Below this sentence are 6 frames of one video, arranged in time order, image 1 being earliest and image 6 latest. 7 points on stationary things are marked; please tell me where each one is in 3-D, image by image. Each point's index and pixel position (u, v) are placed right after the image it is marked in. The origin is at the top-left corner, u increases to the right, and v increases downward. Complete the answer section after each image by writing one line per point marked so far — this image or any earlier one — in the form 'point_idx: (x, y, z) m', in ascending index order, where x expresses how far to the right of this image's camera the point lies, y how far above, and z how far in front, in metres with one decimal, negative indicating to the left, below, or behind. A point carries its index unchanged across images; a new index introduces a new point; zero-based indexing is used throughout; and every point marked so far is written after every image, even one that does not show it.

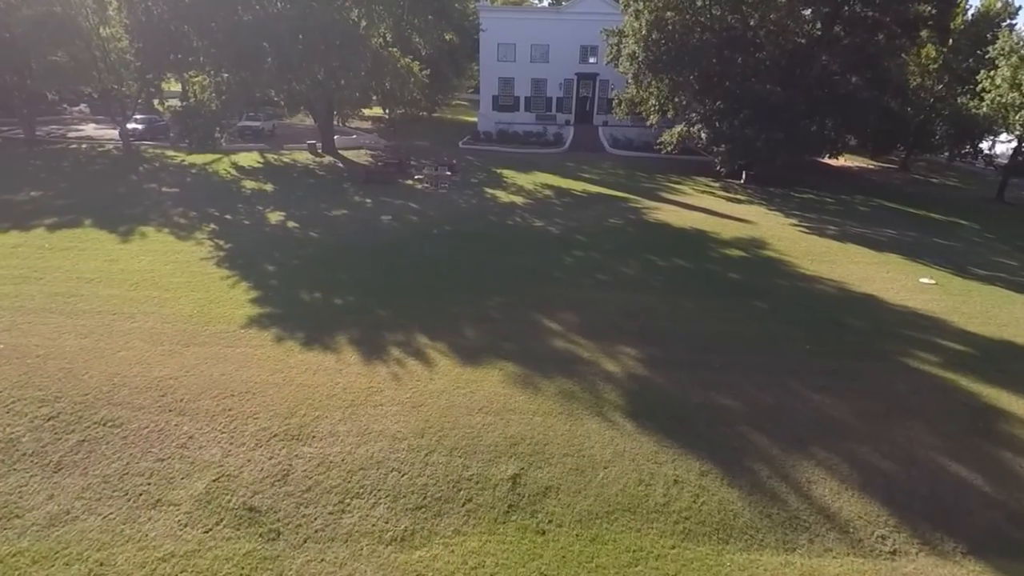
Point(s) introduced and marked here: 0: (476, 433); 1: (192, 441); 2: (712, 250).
0: (-1.2, -4.7, +9.3) m
1: (-10.1, -4.8, +9.1) m
2: (+13.6, +2.6, +19.7) m
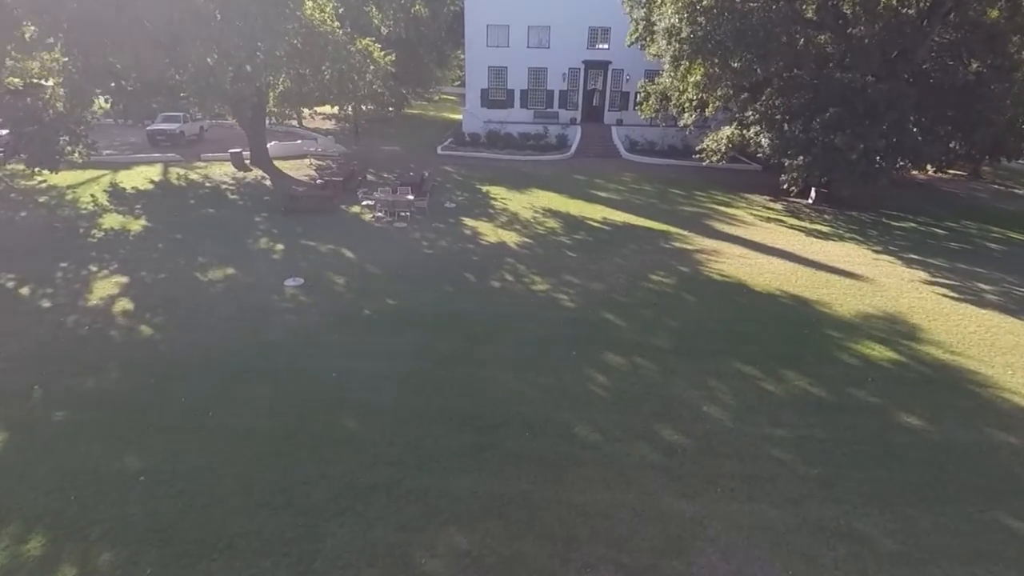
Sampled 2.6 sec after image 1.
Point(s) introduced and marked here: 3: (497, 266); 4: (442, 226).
0: (-1.6, -9.9, +1.2) m
1: (-10.5, -10.1, +0.9) m
2: (+13.1, -2.4, +11.5) m
3: (-0.8, +1.2, +15.6) m
4: (-4.6, +4.1, +18.8) m
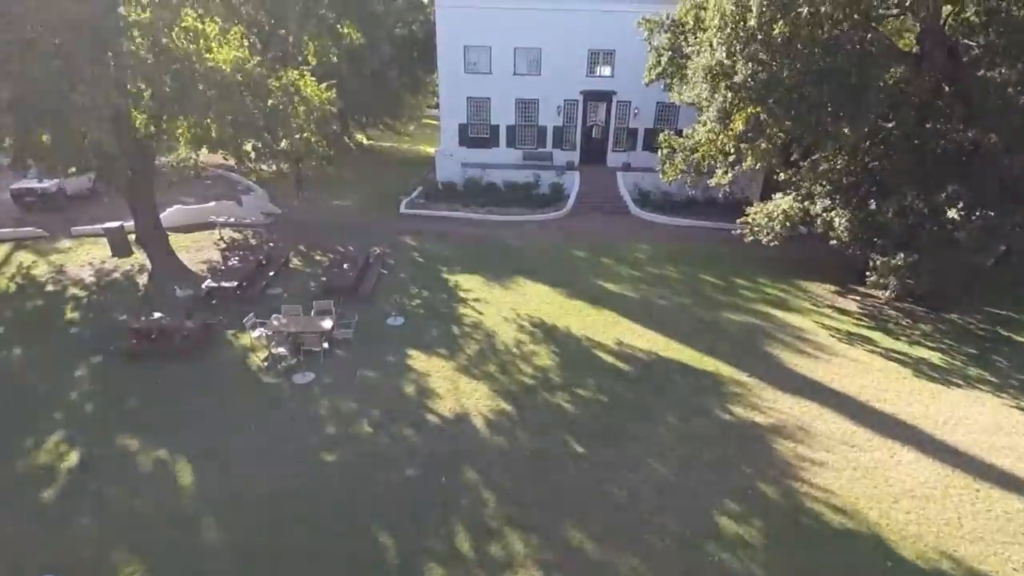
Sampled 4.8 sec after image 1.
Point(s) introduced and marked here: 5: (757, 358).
0: (-2.5, -17.5, -5.5) m
1: (-11.5, -17.8, -5.9) m
2: (+11.9, -10.0, +5.1) m
3: (-2.0, -6.5, +9.0) m
4: (-5.8, -3.7, +12.2) m
5: (+11.8, -3.4, +13.9) m
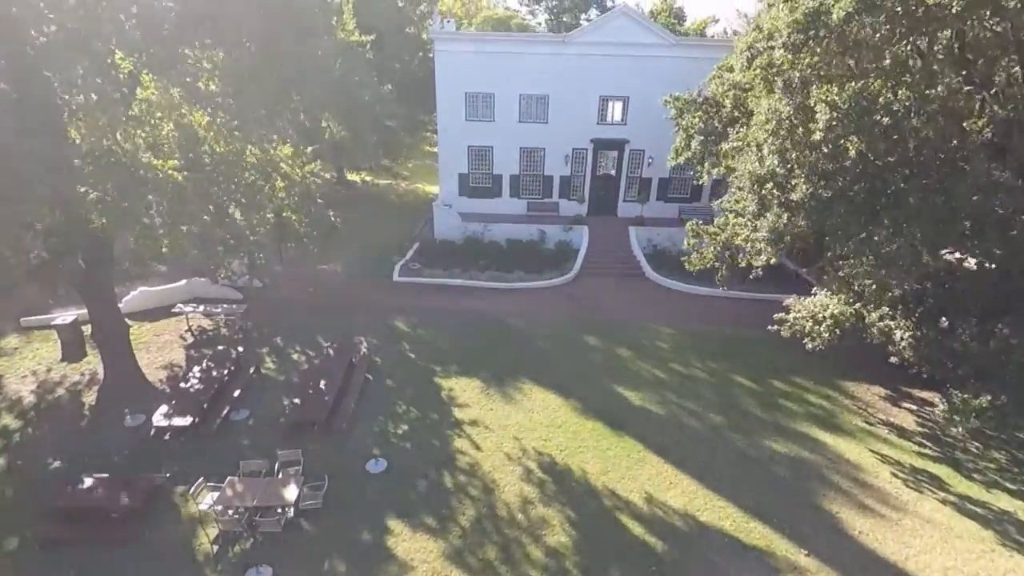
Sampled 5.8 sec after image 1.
0: (-2.5, -23.3, -7.9) m
1: (-11.5, -23.6, -8.2) m
2: (+12.0, -15.9, +2.7) m
3: (-1.9, -12.4, +6.7) m
4: (-5.7, -9.6, +9.9) m
5: (+12.0, -9.3, +11.5) m
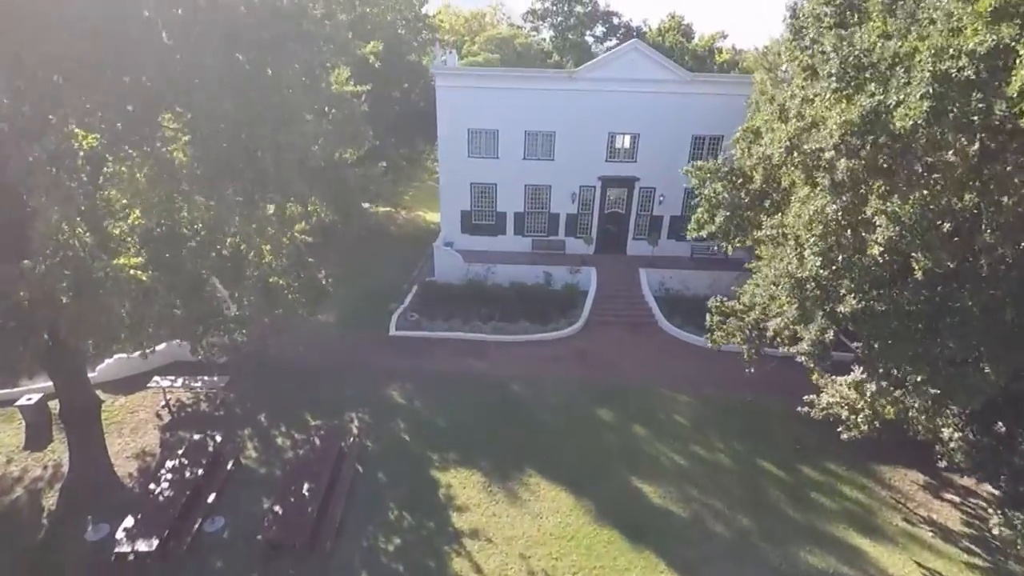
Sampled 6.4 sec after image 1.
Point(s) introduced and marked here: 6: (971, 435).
0: (-2.5, -27.3, -9.4) m
1: (-11.4, -27.5, -9.7) m
2: (+12.2, -20.0, +1.2) m
3: (-1.7, -16.5, +5.3) m
4: (-5.5, -13.7, +8.5) m
5: (+12.2, -13.5, +10.0) m
6: (+19.1, -6.1, +11.7) m
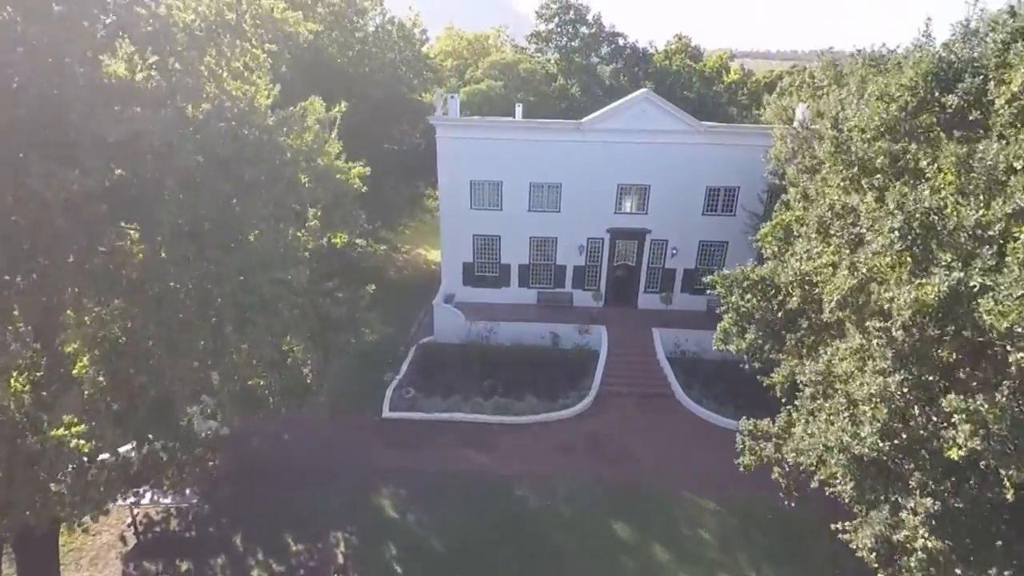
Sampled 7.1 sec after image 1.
0: (-2.5, -32.7, -11.1) m
1: (-11.4, -32.8, -11.3) m
2: (+12.3, -25.5, -0.7) m
3: (-1.6, -21.9, +3.5) m
4: (-5.3, -19.0, +6.7) m
5: (+12.4, -19.0, +8.1) m
6: (+19.3, -11.6, +9.8) m
